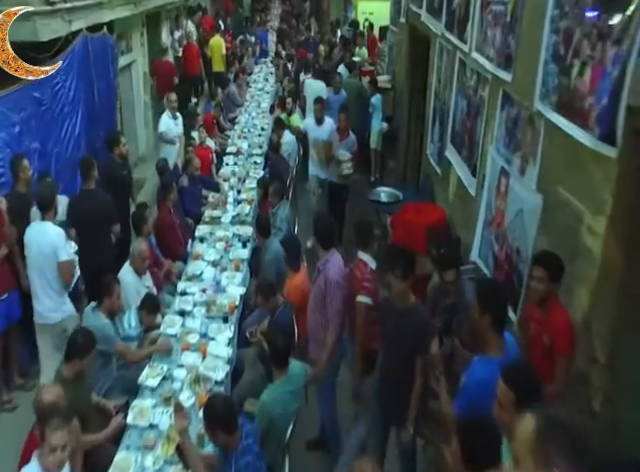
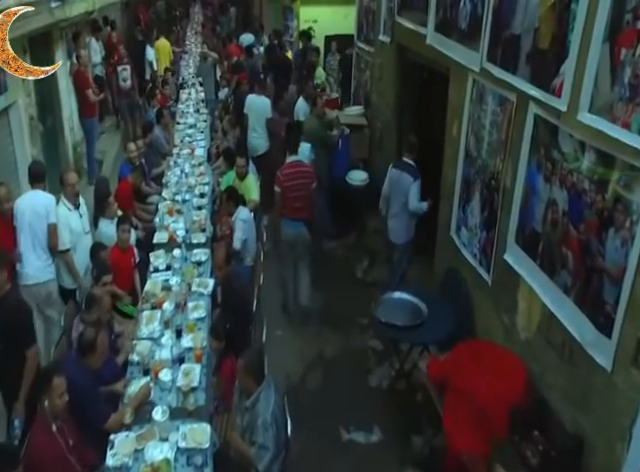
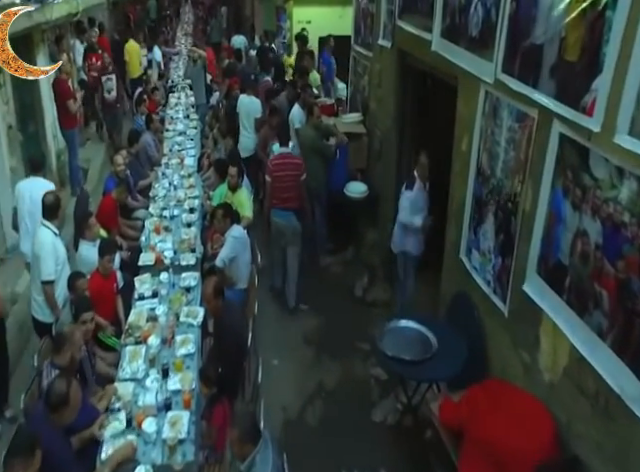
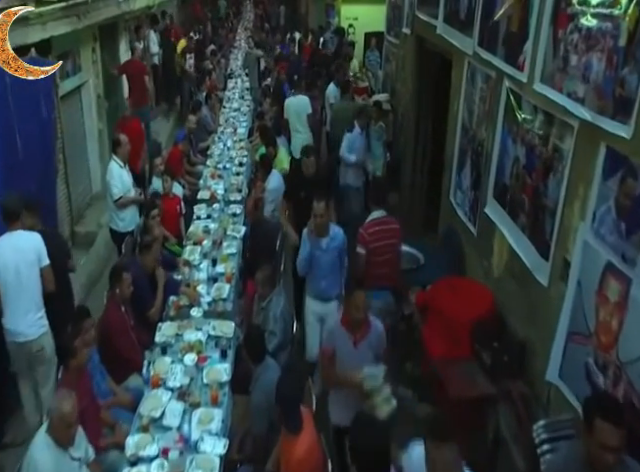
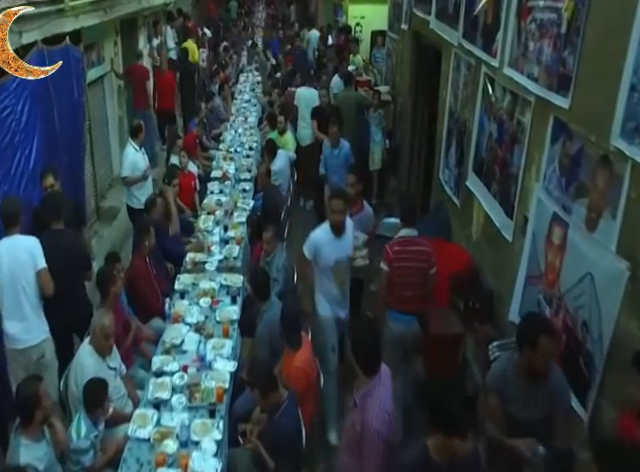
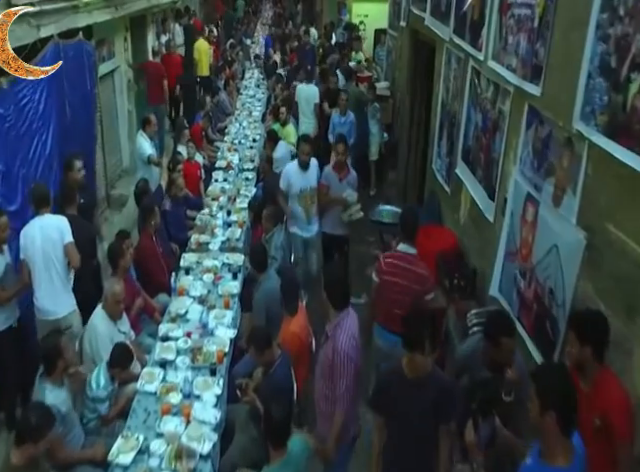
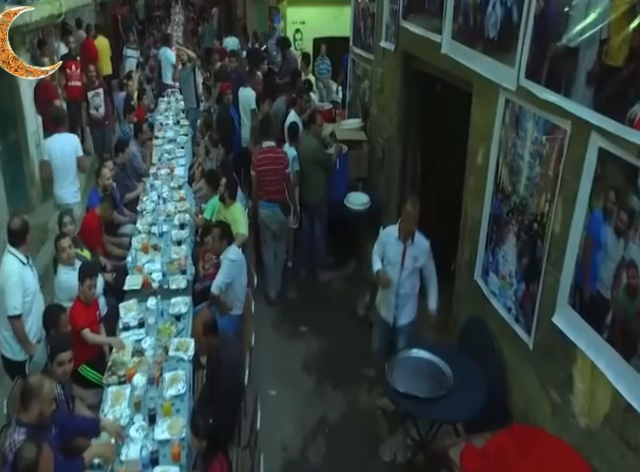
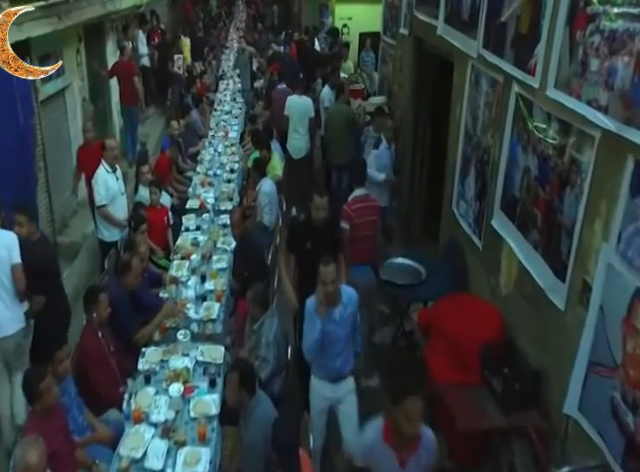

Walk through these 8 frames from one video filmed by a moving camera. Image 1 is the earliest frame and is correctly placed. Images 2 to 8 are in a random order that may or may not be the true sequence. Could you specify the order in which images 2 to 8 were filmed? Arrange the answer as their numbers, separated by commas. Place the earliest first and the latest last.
6, 5, 4, 8, 2, 3, 7
